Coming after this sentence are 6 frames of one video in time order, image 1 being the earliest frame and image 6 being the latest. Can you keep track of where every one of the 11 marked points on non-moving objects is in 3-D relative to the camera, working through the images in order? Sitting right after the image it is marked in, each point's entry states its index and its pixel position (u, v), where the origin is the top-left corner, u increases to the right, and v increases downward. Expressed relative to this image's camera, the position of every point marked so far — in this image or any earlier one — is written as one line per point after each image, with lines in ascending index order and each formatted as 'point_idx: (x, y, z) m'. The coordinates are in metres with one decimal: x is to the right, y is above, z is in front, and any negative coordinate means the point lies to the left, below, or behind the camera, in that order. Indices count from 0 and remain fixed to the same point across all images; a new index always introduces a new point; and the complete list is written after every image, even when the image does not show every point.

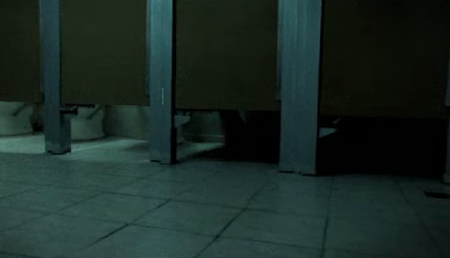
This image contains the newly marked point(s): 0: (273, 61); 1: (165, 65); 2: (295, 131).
0: (+0.6, +0.8, +4.6) m
1: (-0.7, +0.8, +4.8) m
2: (+0.8, 0.0, +4.4) m
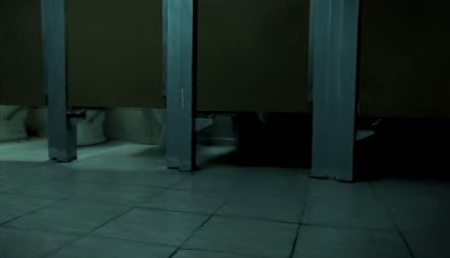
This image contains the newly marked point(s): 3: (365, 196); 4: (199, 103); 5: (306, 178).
0: (+0.8, +0.7, +4.2) m
1: (-0.4, +0.7, +4.5) m
2: (+1.1, -0.1, +4.1) m
3: (+1.3, -0.6, +3.7) m
4: (-0.3, +0.3, +4.5) m
5: (+0.9, -0.5, +4.3) m
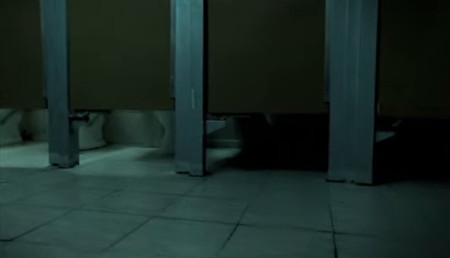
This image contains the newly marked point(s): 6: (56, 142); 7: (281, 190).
0: (+1.0, +0.7, +4.1) m
1: (-0.3, +0.7, +4.3) m
2: (+1.2, -0.1, +4.0) m
3: (+1.4, -0.6, +3.6) m
4: (-0.1, +0.3, +4.3) m
5: (+1.0, -0.5, +4.1) m
6: (-2.0, -0.1, +4.8) m
7: (+0.5, -0.6, +3.9) m
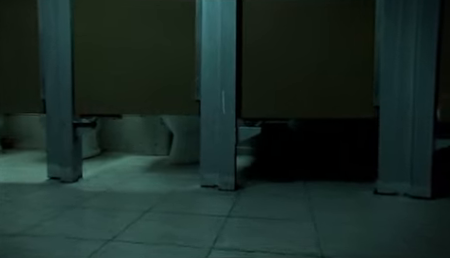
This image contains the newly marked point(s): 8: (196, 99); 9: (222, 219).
0: (+1.3, +0.7, +3.6) m
1: (0.0, +0.6, +3.7) m
2: (+1.6, -0.1, +3.6) m
3: (+1.8, -0.7, +3.1) m
4: (+0.2, +0.2, +3.8) m
5: (+1.3, -0.6, +3.7) m
6: (-1.7, -0.2, +4.1) m
7: (+0.9, -0.7, +3.4) m
8: (-0.3, +0.3, +3.9) m
9: (0.0, -0.7, +3.0) m
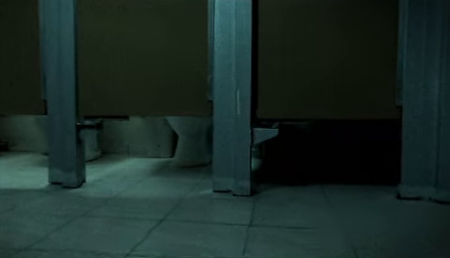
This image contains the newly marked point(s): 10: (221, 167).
0: (+1.4, +0.6, +3.5) m
1: (+0.1, +0.6, +3.5) m
2: (+1.7, -0.1, +3.4) m
3: (+2.0, -0.7, +3.0) m
4: (+0.3, +0.2, +3.6) m
5: (+1.5, -0.6, +3.5) m
6: (-1.6, -0.3, +3.9) m
7: (+1.0, -0.7, +3.2) m
8: (-0.2, +0.3, +3.7) m
9: (+0.1, -0.7, +2.8) m
10: (0.0, -0.3, +3.6) m
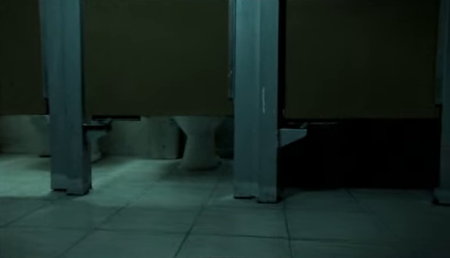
0: (+1.6, +0.6, +3.2) m
1: (+0.3, +0.6, +3.2) m
2: (+1.9, -0.1, +3.1) m
3: (+2.2, -0.7, +2.7) m
4: (+0.5, +0.2, +3.3) m
5: (+1.7, -0.6, +3.3) m
6: (-1.4, -0.3, +3.5) m
7: (+1.2, -0.7, +2.9) m
8: (0.0, +0.3, +3.4) m
9: (+0.3, -0.7, +2.5) m
10: (+0.2, -0.3, +3.3) m
